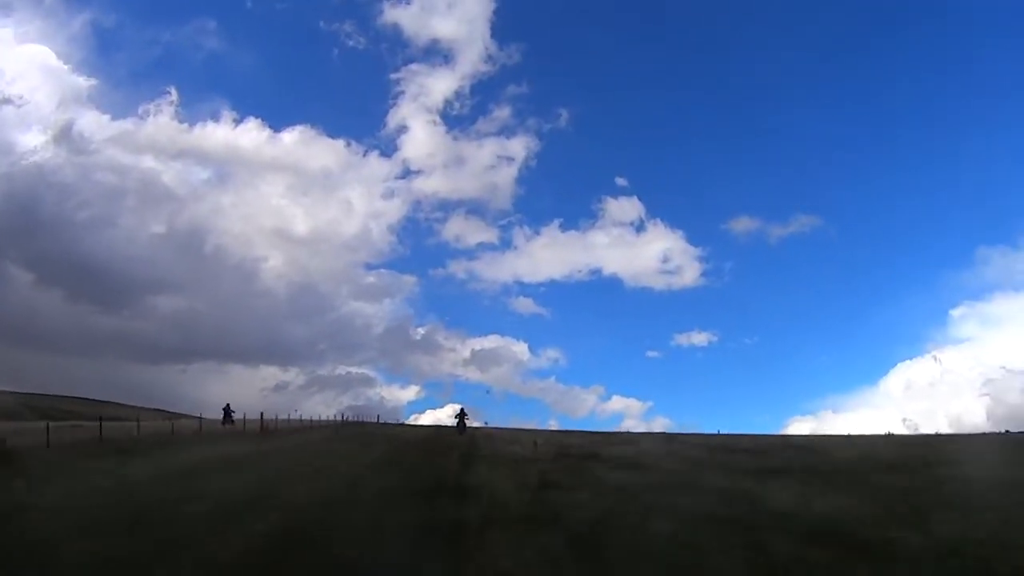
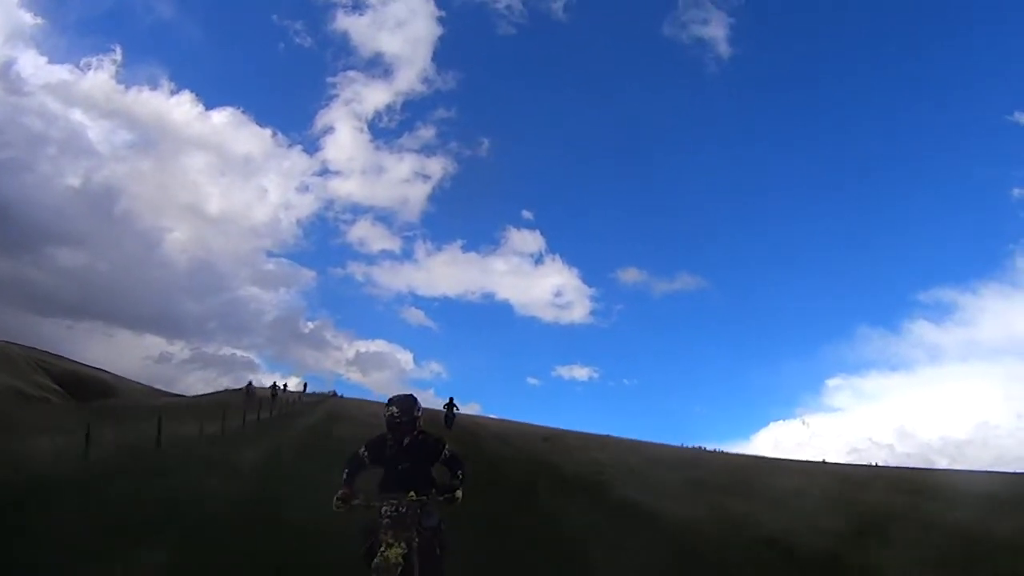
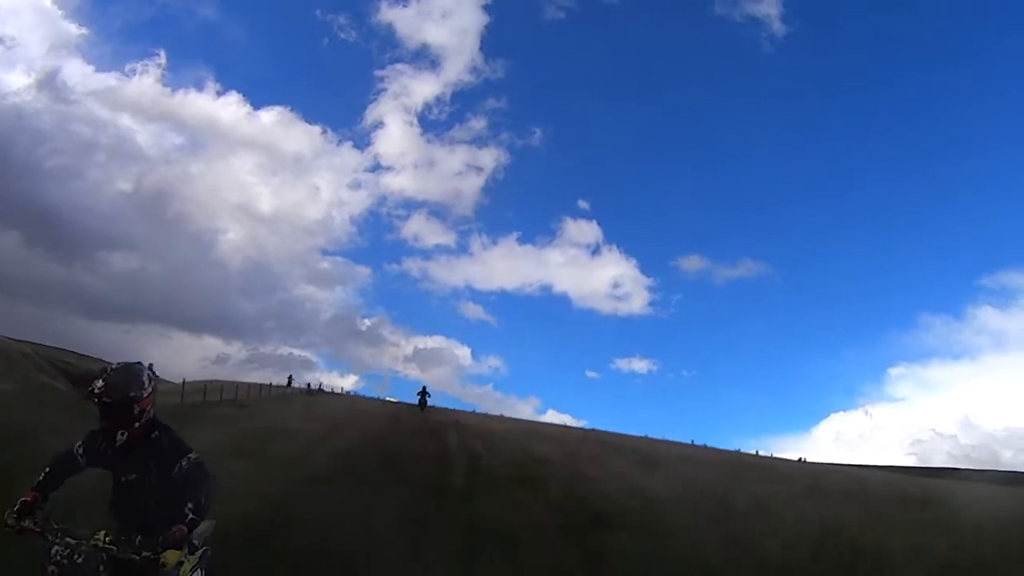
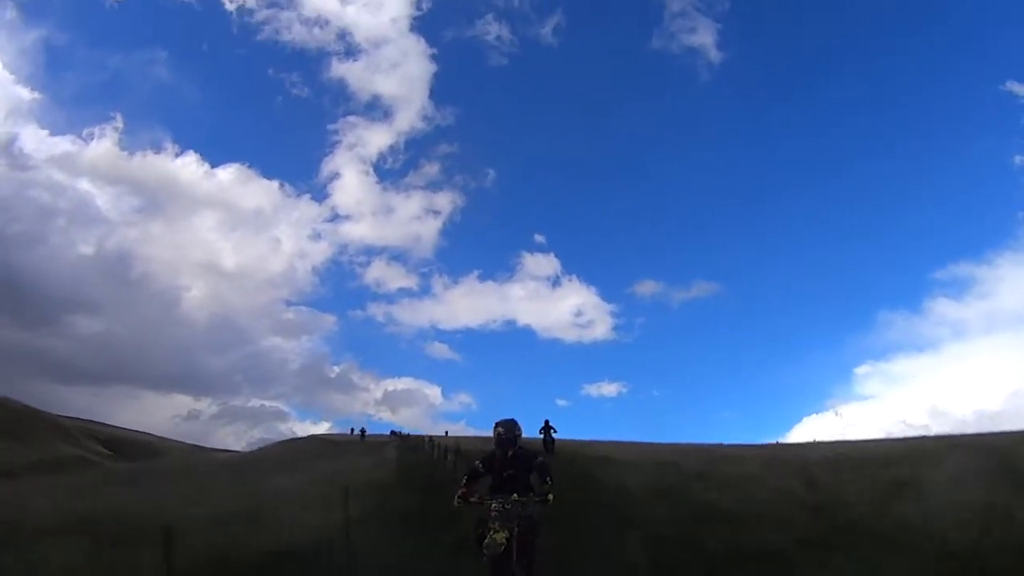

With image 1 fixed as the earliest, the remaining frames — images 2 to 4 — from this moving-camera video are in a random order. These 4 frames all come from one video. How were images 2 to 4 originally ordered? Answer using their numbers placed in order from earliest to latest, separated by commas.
3, 2, 4
